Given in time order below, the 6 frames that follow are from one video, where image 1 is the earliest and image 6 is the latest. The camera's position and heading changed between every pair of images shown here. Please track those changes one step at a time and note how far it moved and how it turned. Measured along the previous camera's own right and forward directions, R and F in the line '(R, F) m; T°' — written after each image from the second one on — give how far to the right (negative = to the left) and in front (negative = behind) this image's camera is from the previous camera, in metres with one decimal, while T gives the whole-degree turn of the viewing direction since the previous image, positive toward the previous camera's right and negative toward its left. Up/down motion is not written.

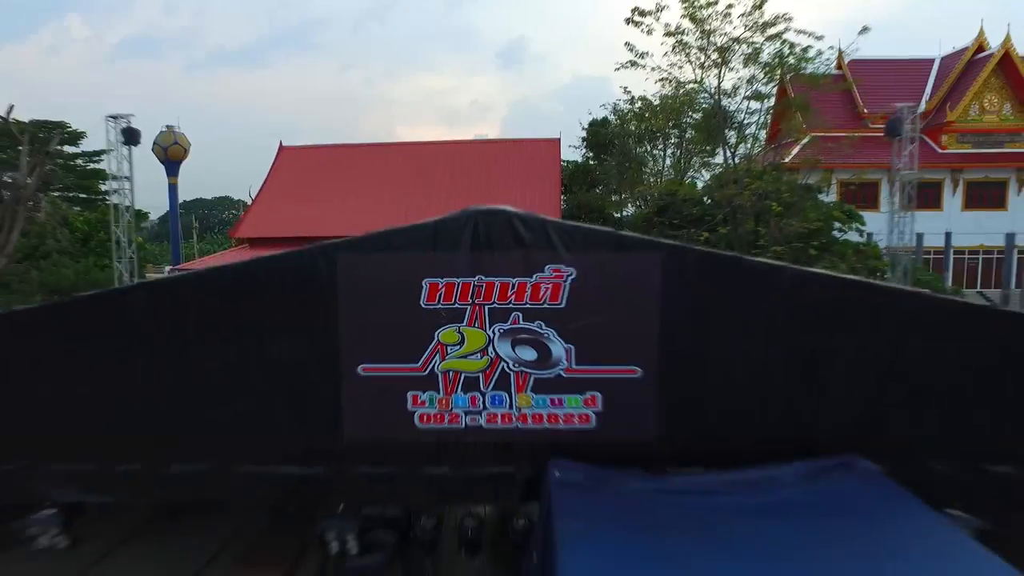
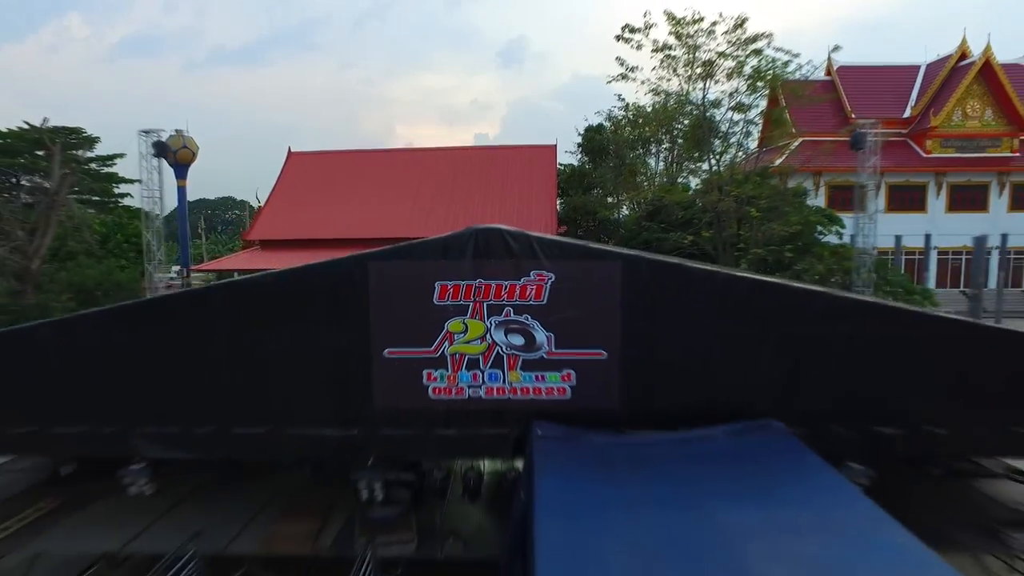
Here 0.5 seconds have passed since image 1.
(+0.1, -1.1) m; 0°
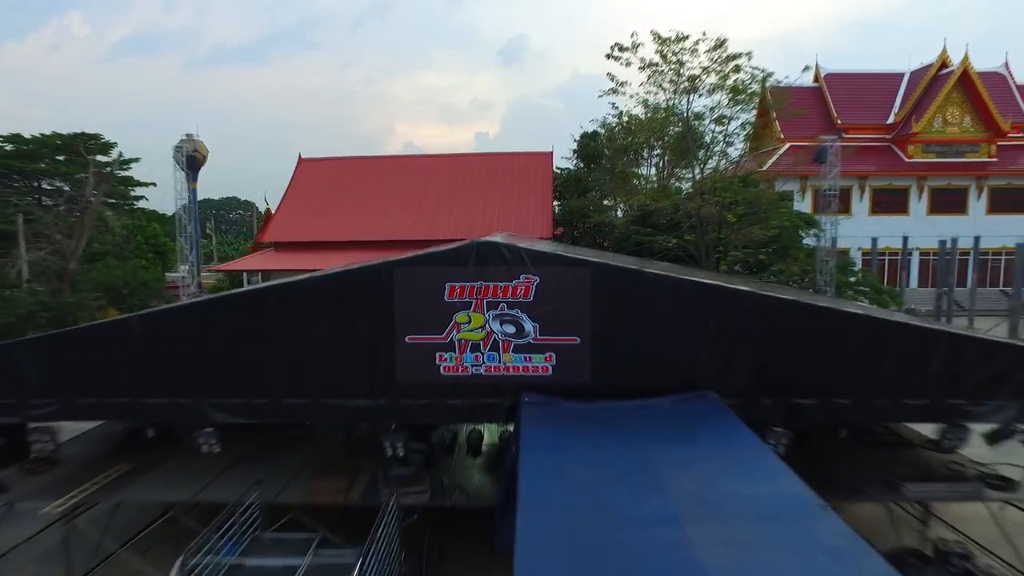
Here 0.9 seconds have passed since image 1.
(+0.1, -1.3) m; 0°
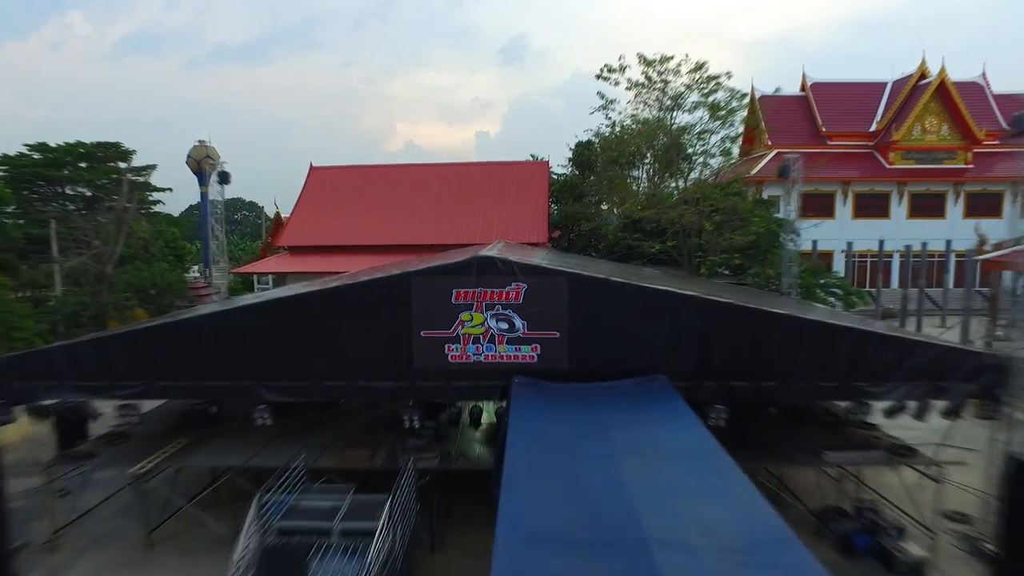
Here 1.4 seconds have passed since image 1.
(+0.1, -1.6) m; 0°
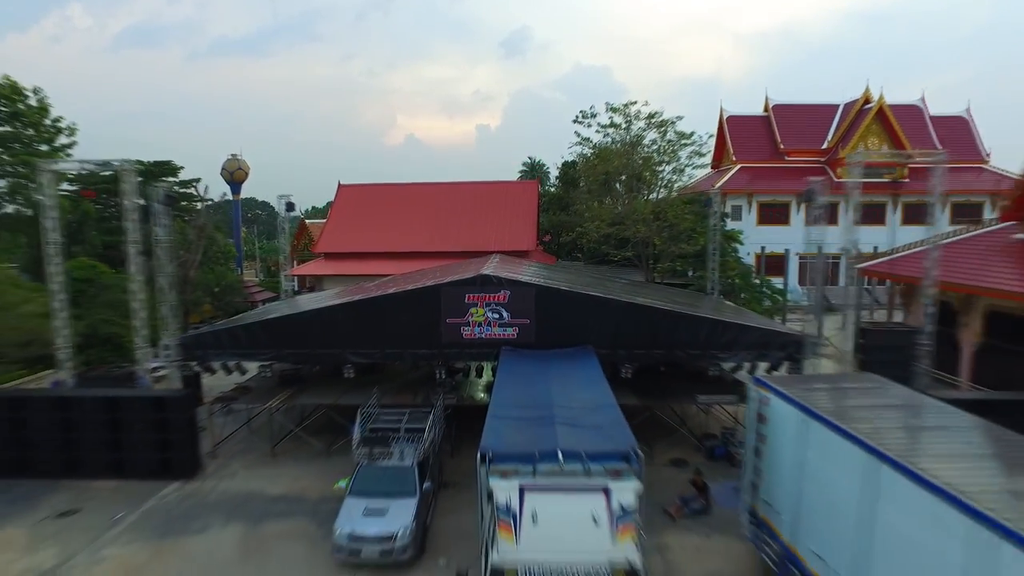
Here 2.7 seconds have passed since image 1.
(+0.2, -5.1) m; 0°
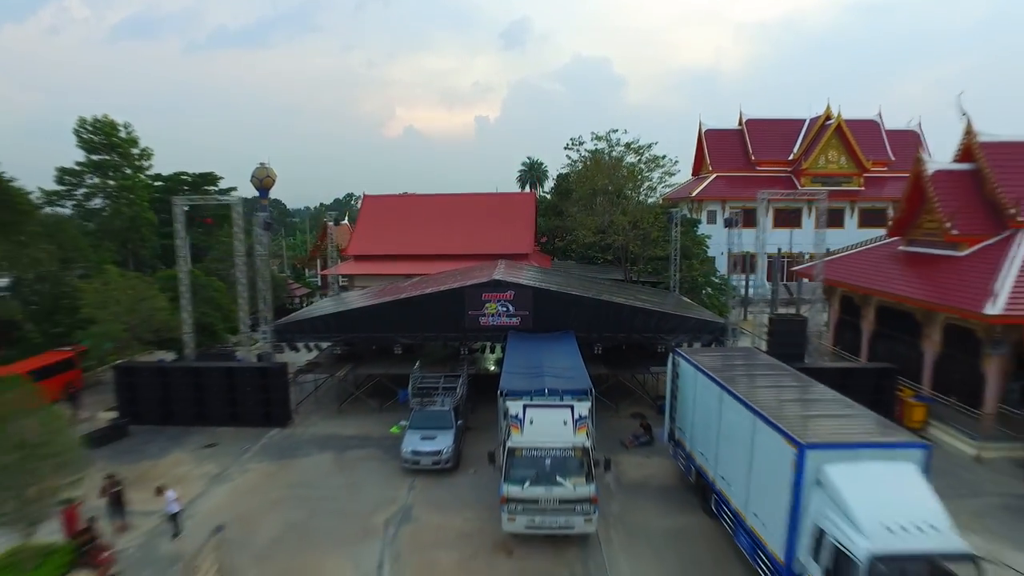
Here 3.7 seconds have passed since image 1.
(-0.1, -5.0) m; 0°
